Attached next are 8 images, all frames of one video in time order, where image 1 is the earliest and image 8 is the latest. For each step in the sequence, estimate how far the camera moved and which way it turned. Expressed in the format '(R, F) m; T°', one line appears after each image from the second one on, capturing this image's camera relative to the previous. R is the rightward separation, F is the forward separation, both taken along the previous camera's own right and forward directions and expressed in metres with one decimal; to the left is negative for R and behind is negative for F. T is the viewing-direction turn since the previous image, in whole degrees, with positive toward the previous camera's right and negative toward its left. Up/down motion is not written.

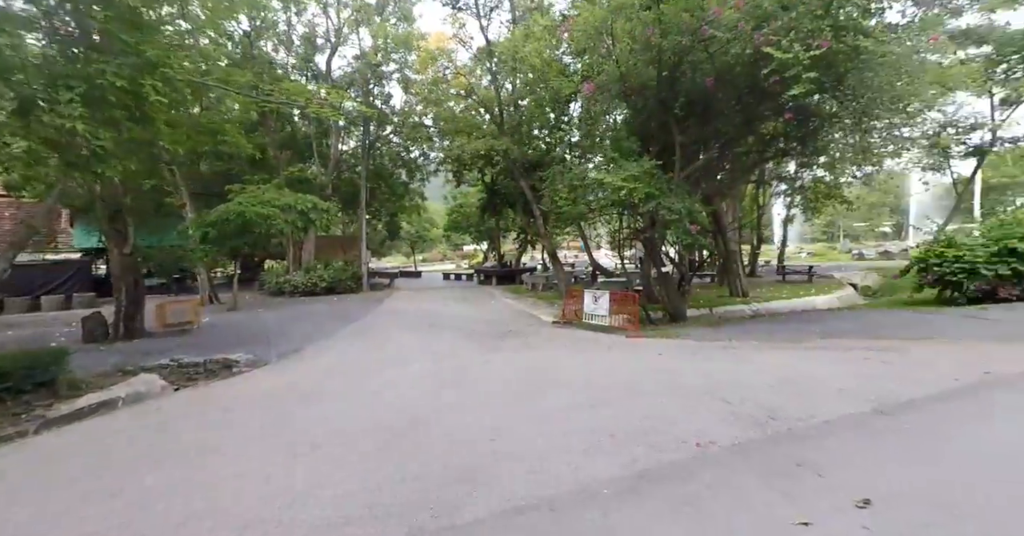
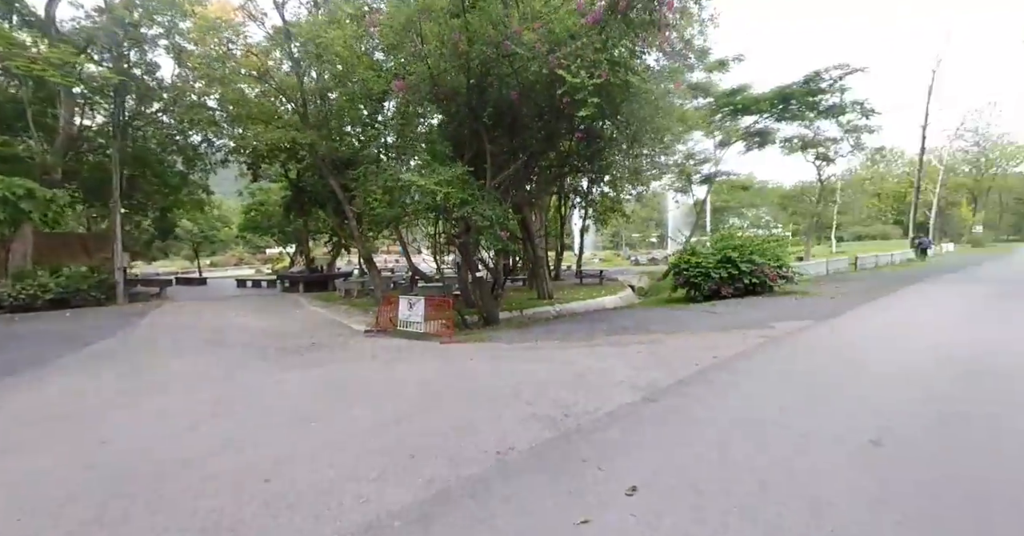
(+0.2, +0.1) m; +20°
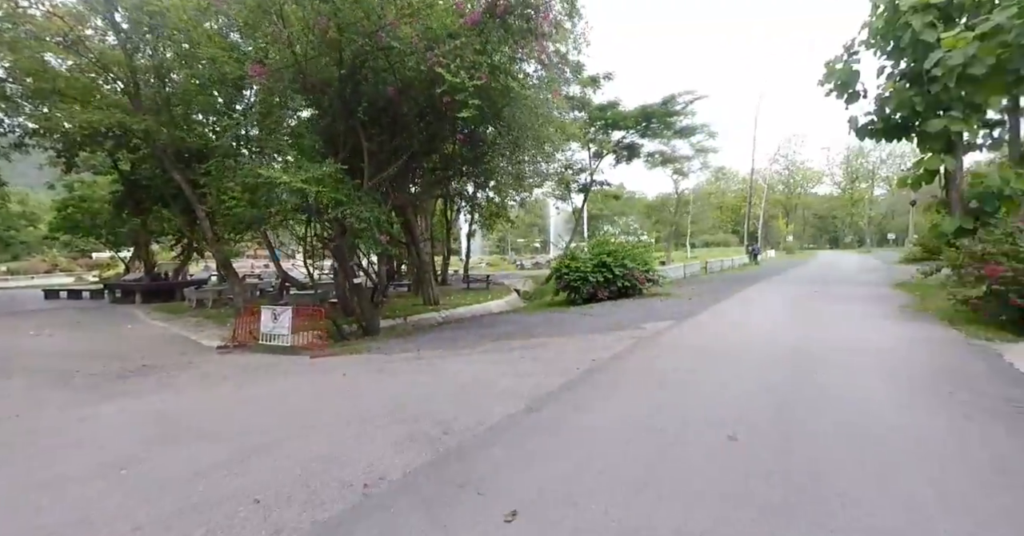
(+0.1, +0.3) m; +13°
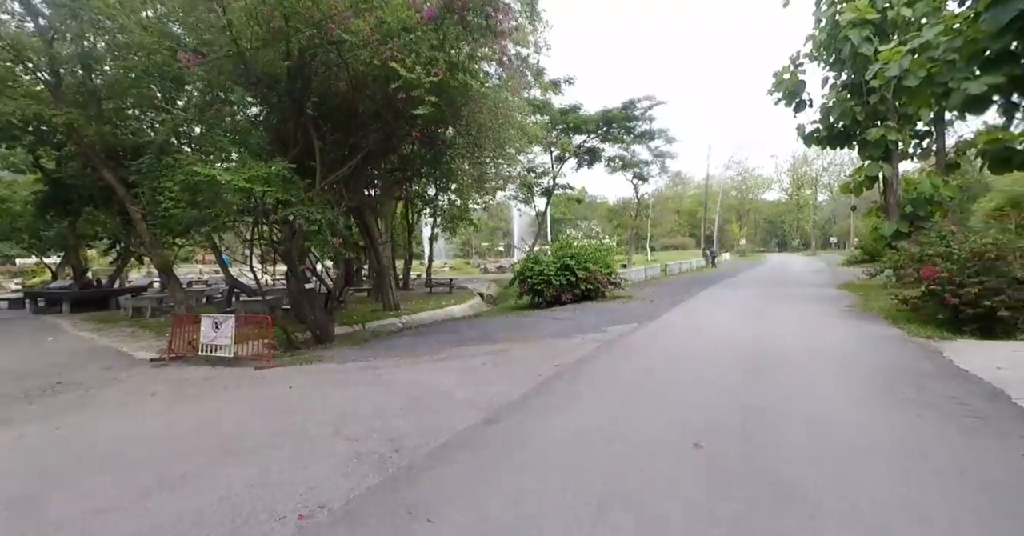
(+0.1, +0.3) m; +4°
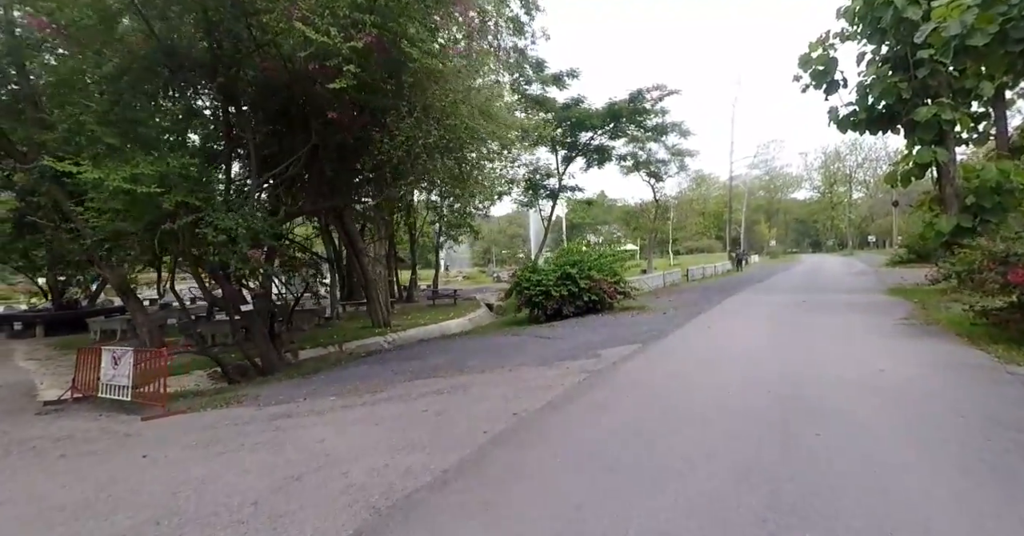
(+0.9, +1.9) m; -3°
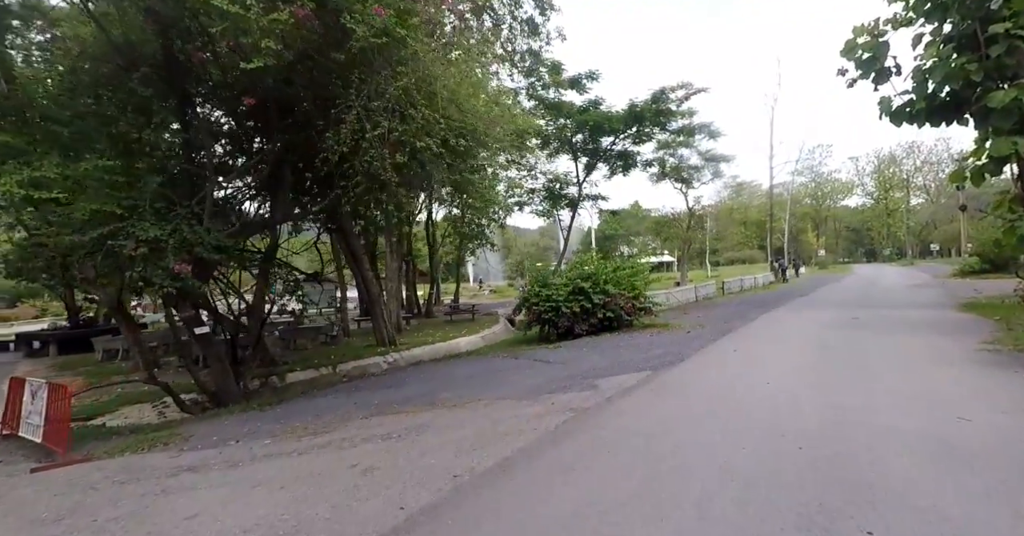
(+0.9, +1.3) m; -4°
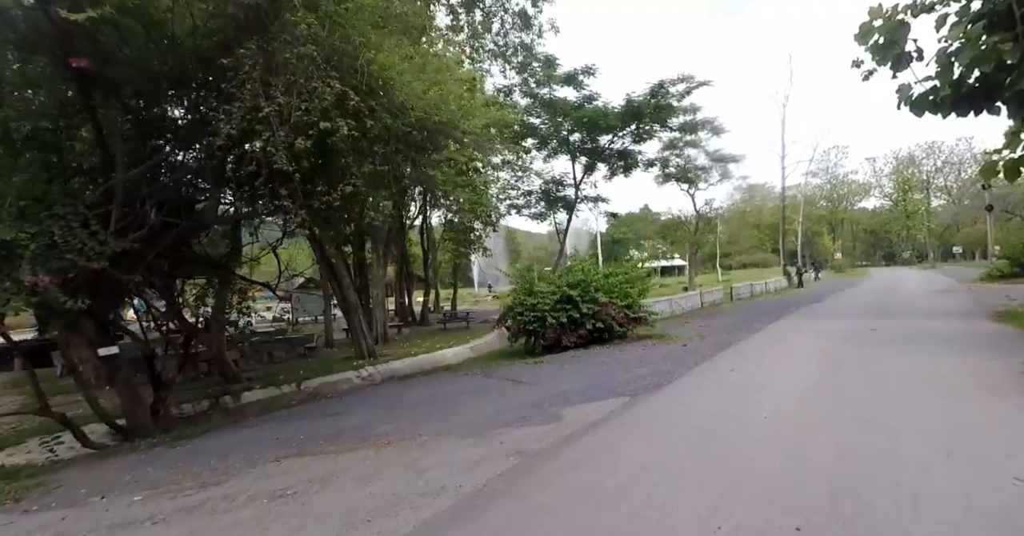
(+0.8, +1.2) m; -1°
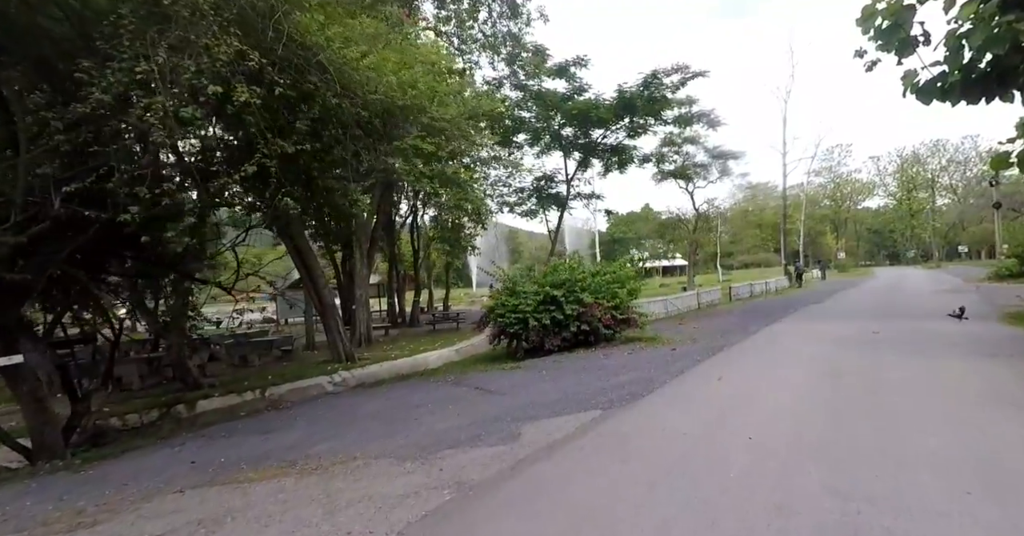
(+0.6, +0.8) m; 0°
